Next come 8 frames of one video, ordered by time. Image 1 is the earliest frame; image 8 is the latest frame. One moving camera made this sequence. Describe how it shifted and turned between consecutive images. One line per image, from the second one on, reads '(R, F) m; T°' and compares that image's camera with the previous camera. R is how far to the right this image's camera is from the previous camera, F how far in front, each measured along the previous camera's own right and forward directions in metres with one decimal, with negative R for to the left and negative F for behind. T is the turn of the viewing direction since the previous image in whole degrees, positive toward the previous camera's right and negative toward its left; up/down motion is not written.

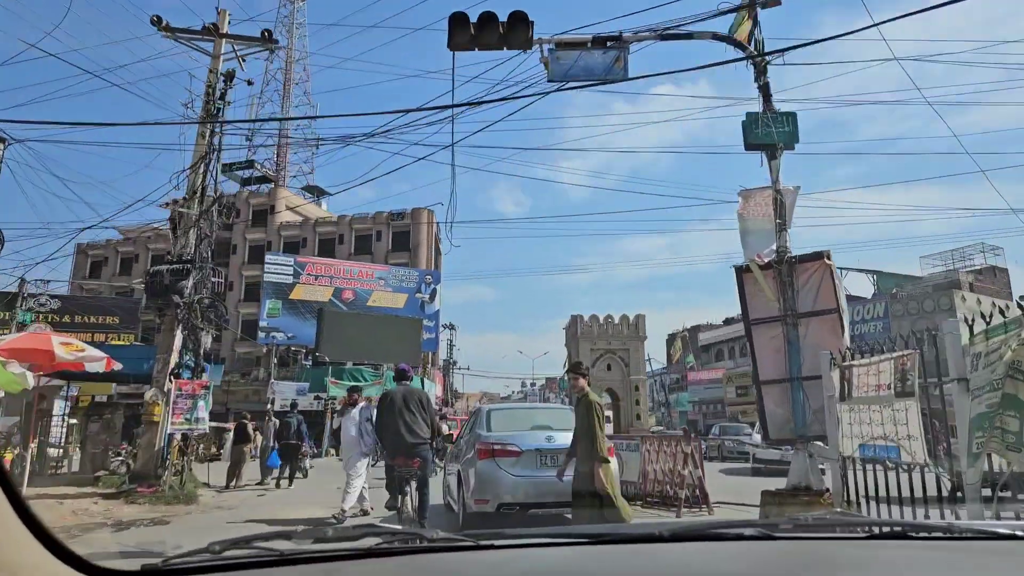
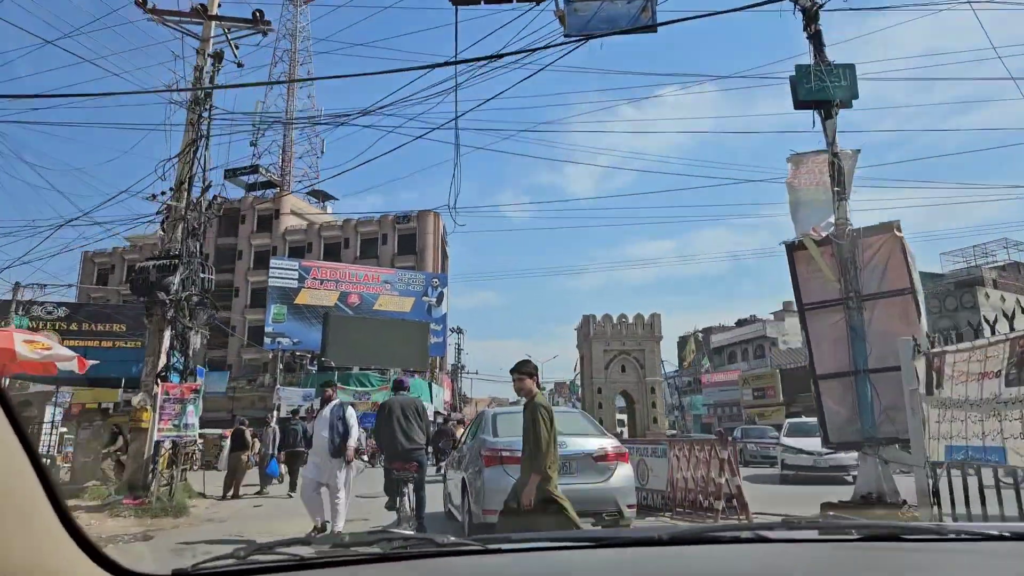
(-0.1, +0.6) m; -1°
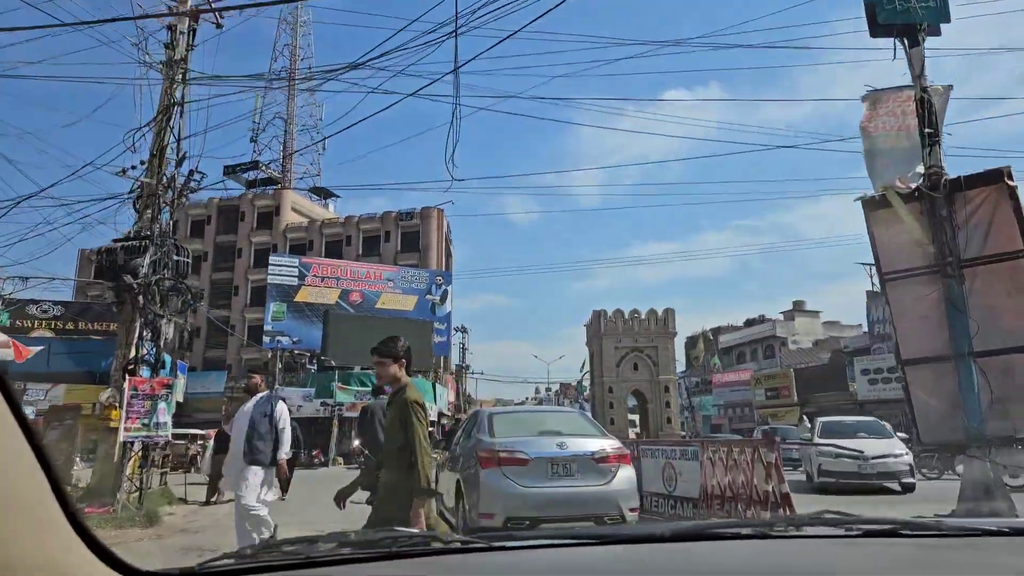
(0.0, +0.8) m; 0°
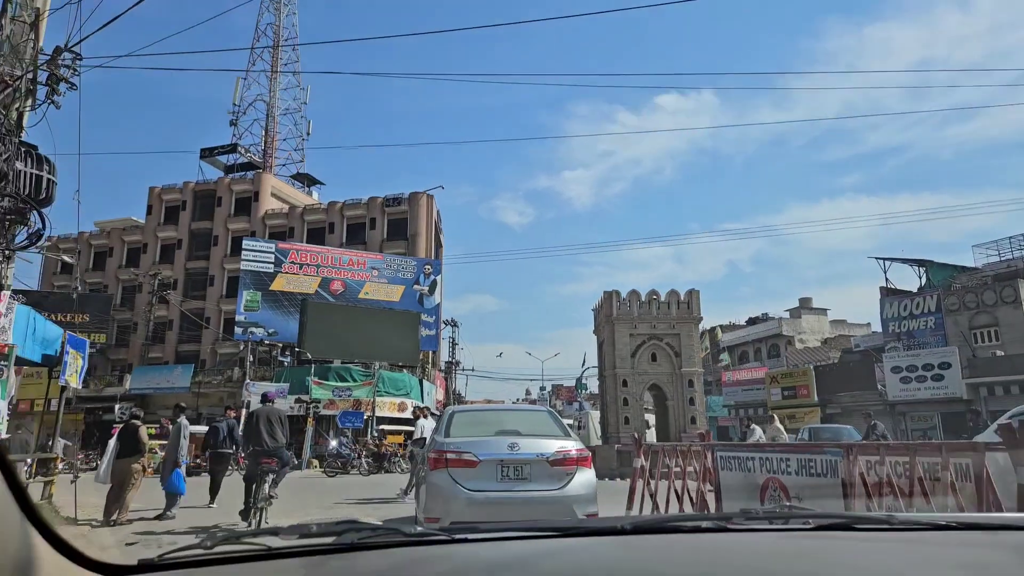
(-0.1, +2.3) m; +1°
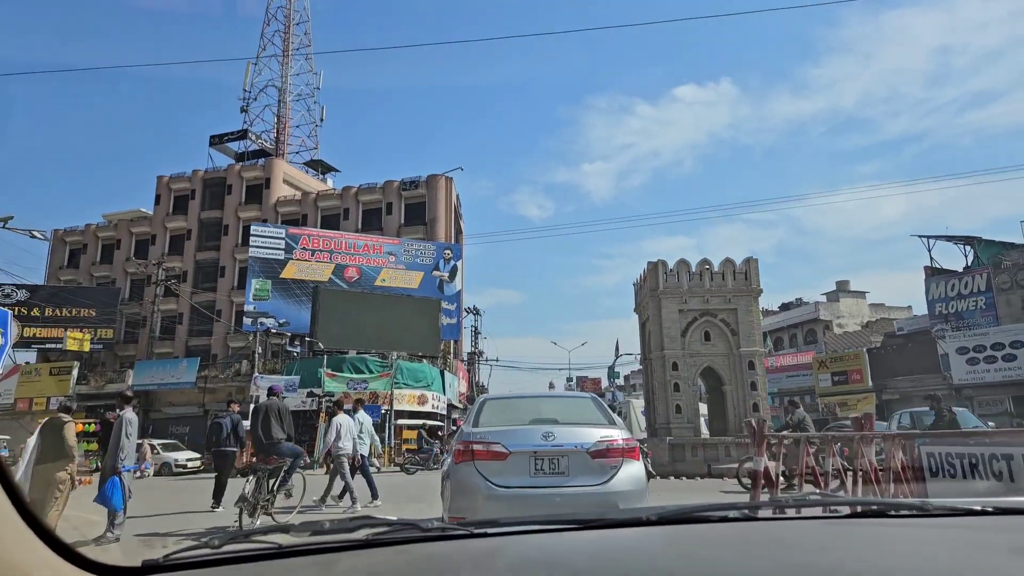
(-0.2, +1.7) m; -2°
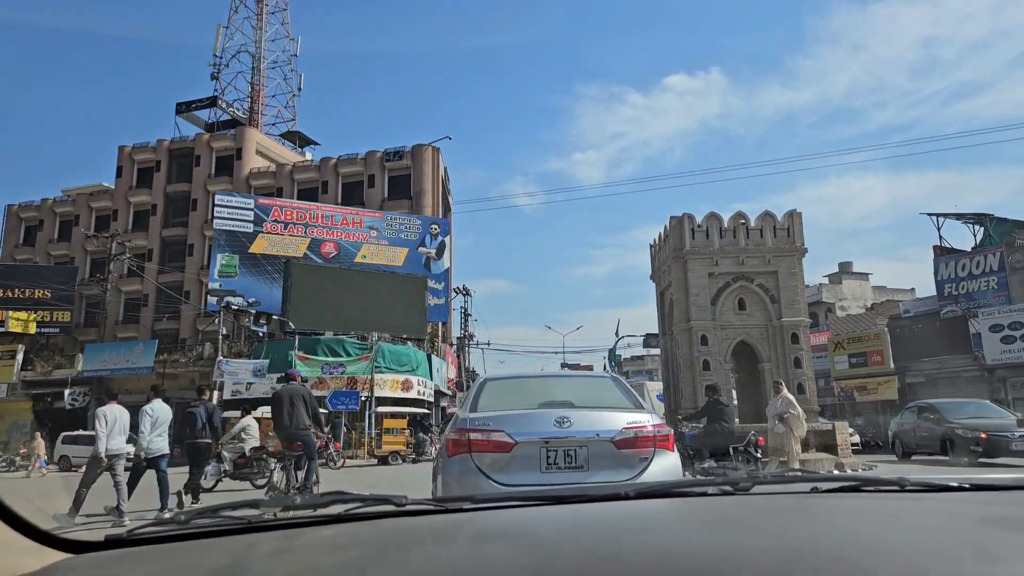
(-0.1, +2.0) m; +1°
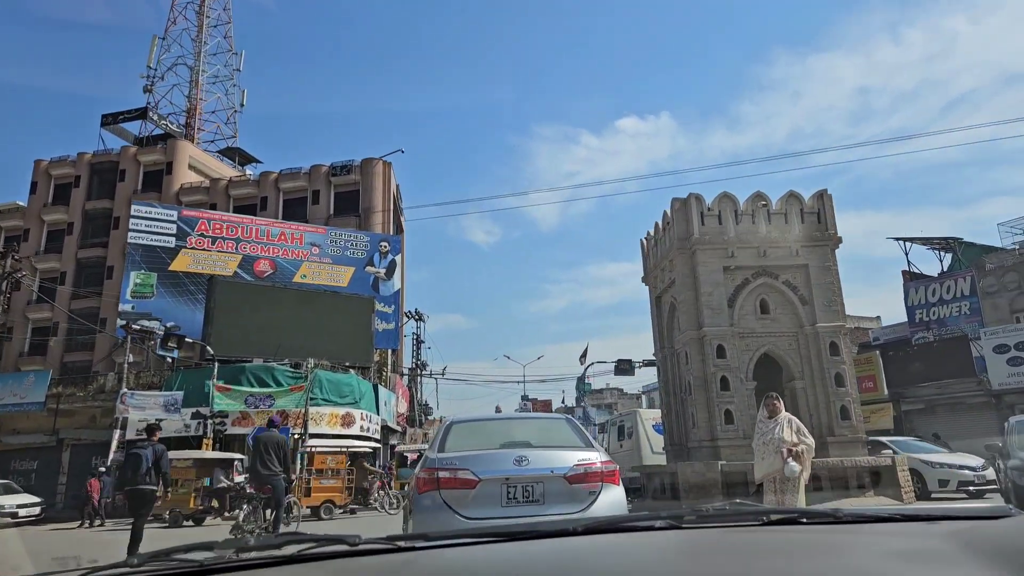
(-0.1, +2.3) m; +4°
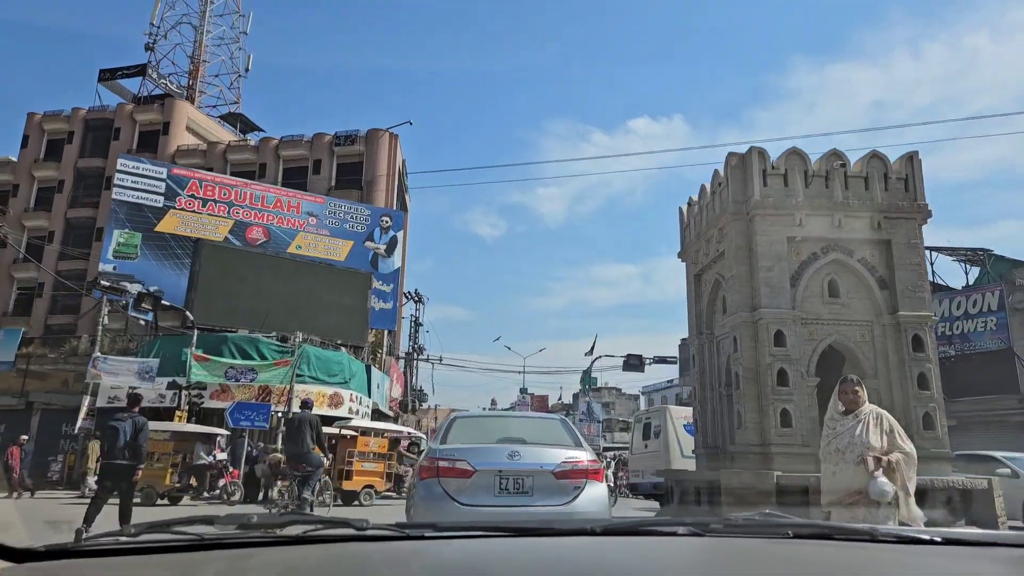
(-0.1, +1.4) m; 0°
